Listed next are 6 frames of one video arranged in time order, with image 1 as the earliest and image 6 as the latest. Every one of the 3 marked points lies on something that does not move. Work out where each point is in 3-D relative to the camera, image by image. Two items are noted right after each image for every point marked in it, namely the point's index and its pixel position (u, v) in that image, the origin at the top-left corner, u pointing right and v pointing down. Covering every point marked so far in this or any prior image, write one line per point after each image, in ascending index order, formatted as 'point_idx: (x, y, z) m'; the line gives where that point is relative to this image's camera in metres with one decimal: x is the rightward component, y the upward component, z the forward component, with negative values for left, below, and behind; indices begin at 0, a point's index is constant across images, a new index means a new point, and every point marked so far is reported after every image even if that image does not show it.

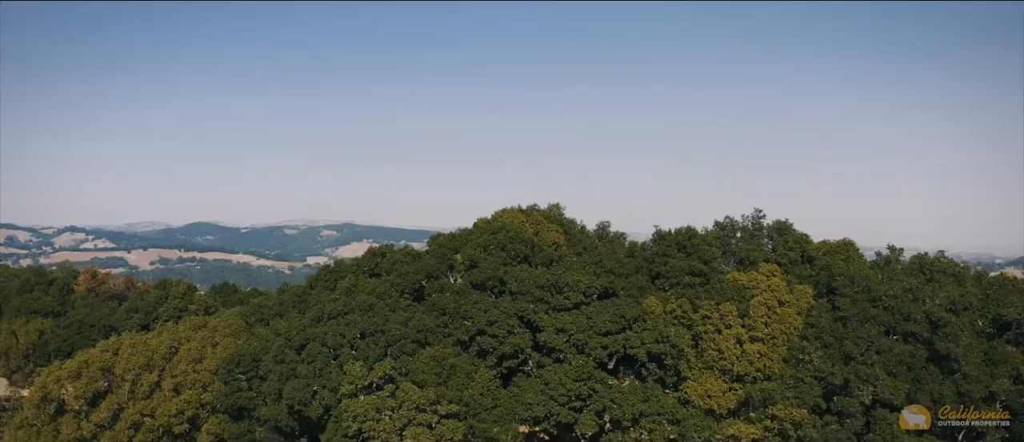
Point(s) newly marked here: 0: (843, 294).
0: (+4.6, -1.0, +9.4) m
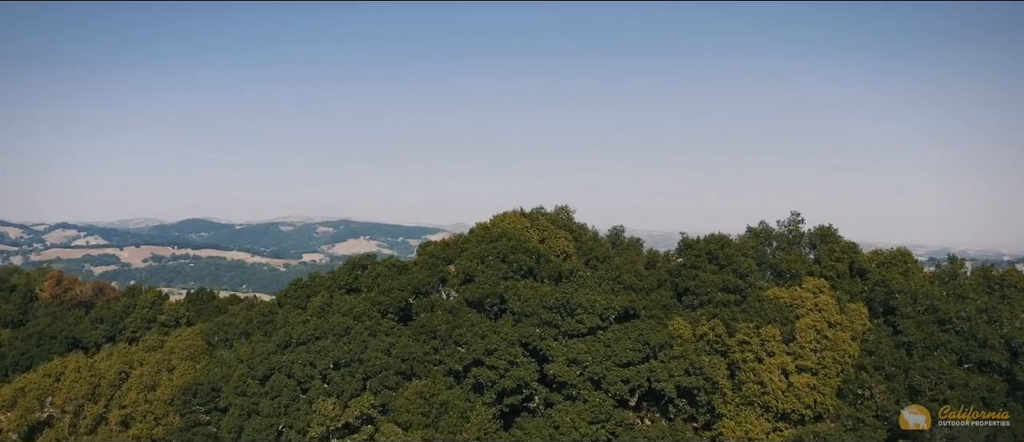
0: (+4.7, -1.1, +8.0) m
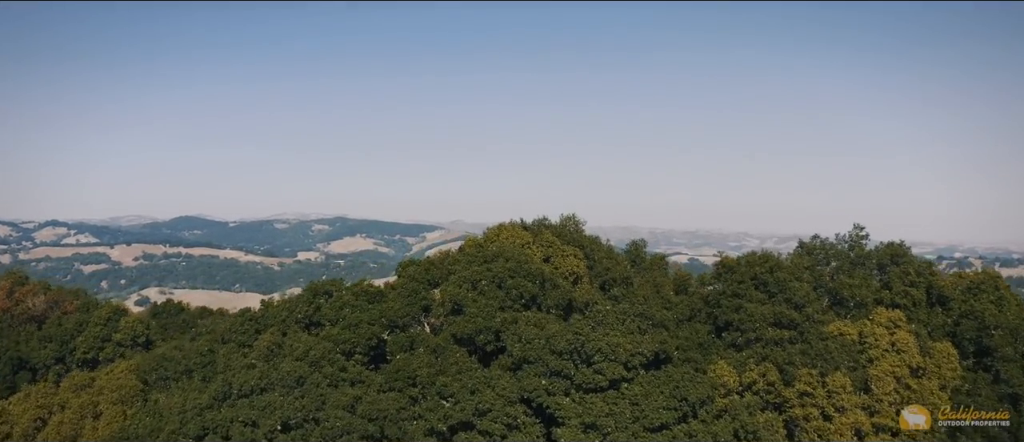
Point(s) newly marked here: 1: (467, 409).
0: (+4.7, -1.3, +6.4) m
1: (-0.4, -1.6, +5.8) m
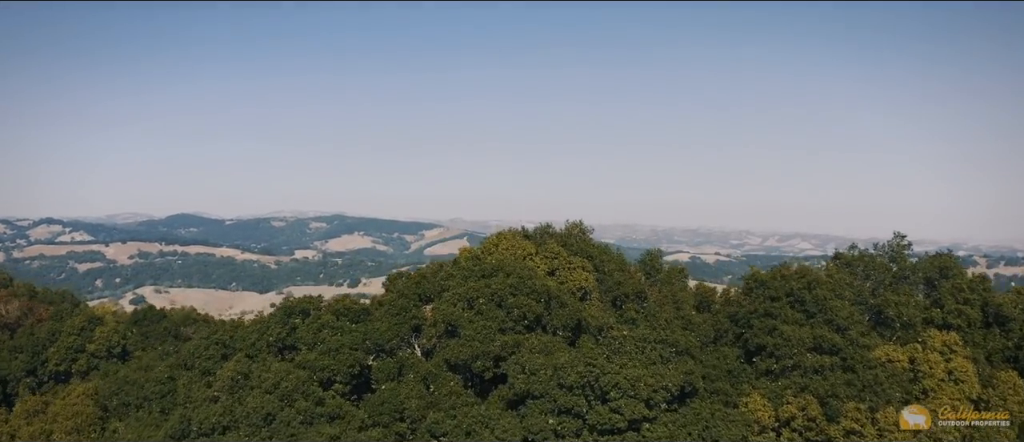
0: (+4.7, -1.4, +5.6) m
1: (-0.4, -1.7, +5.0) m
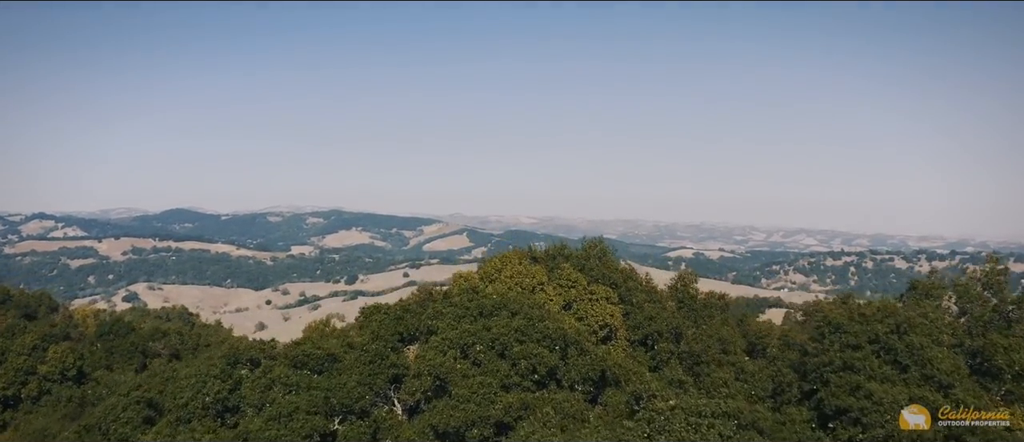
0: (+4.7, -1.6, +4.3) m
1: (-0.3, -1.9, +3.7) m
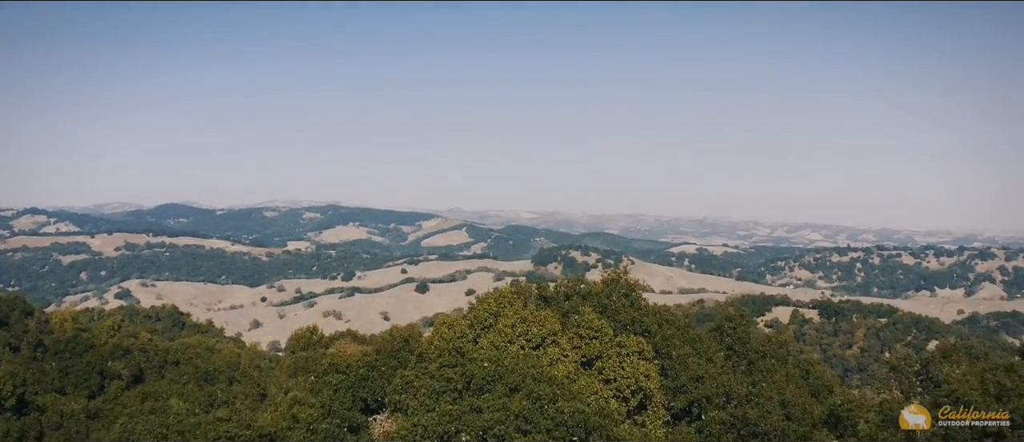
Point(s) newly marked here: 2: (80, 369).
0: (+4.7, -1.7, +2.9) m
1: (-0.3, -2.1, +2.4) m
2: (-7.1, -2.4, +10.8) m
